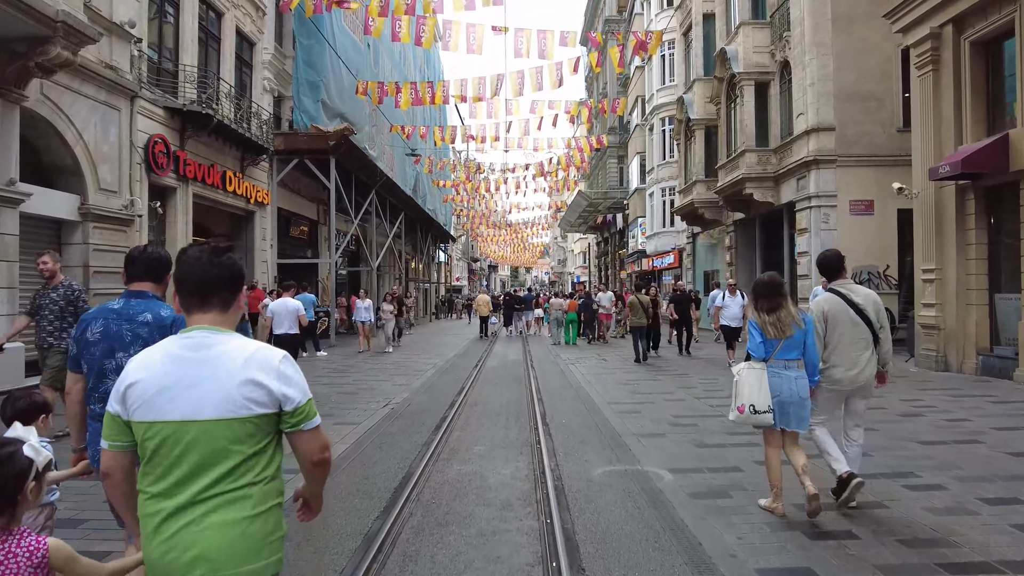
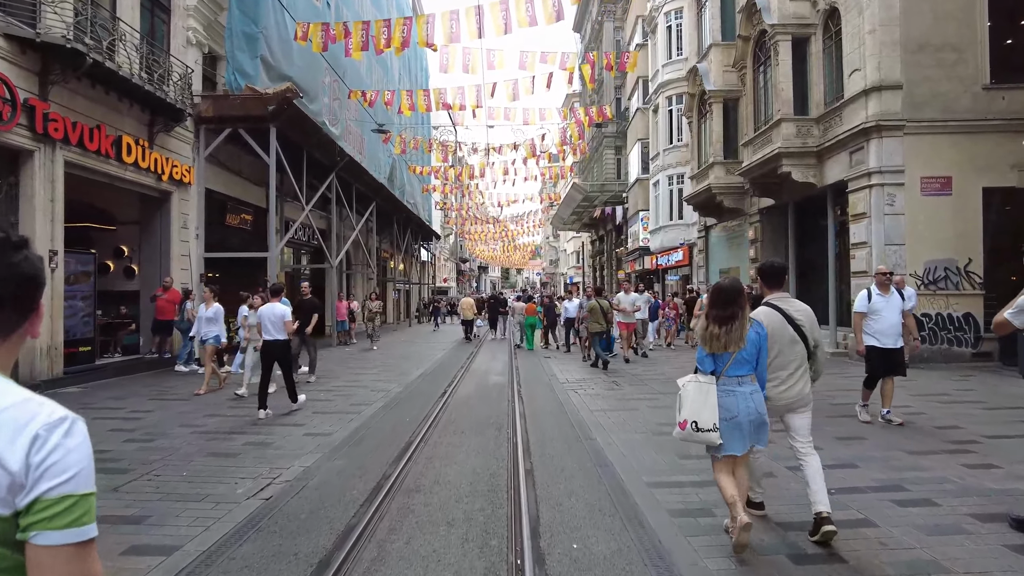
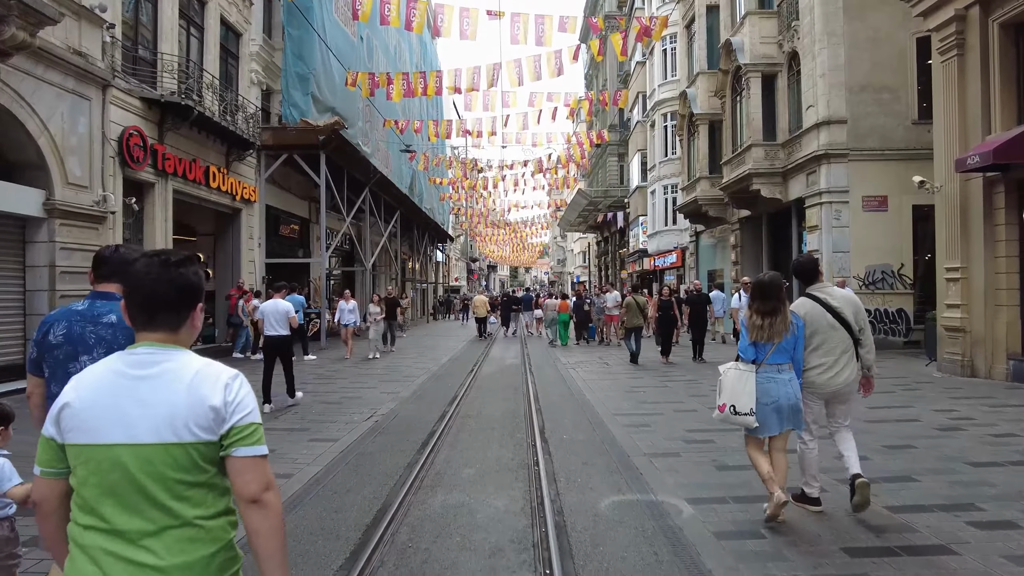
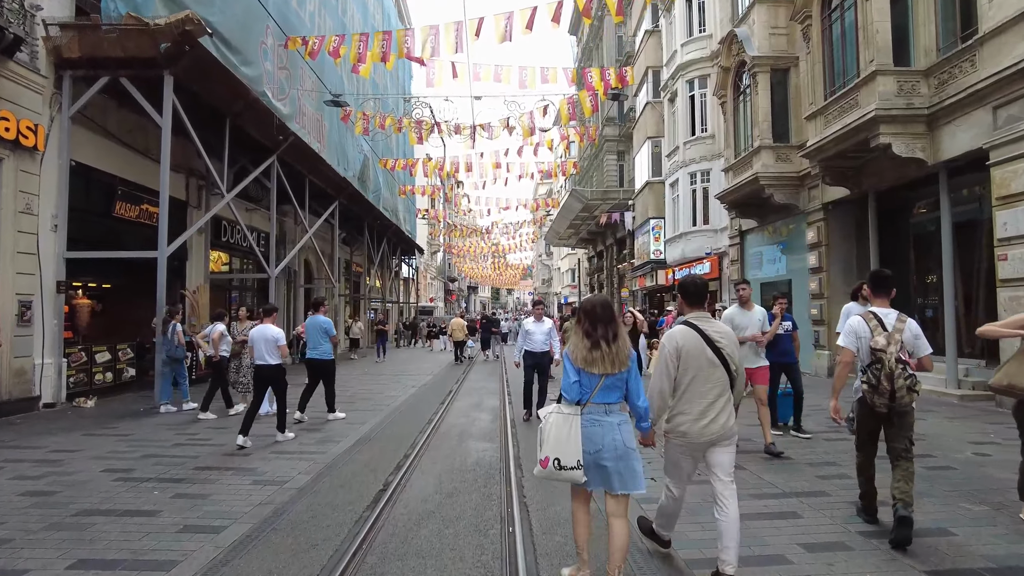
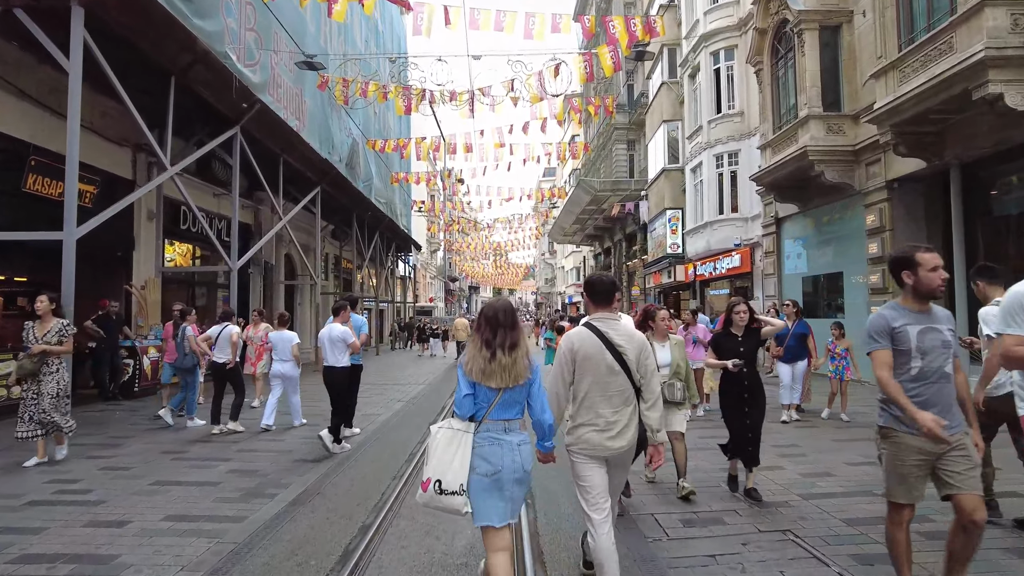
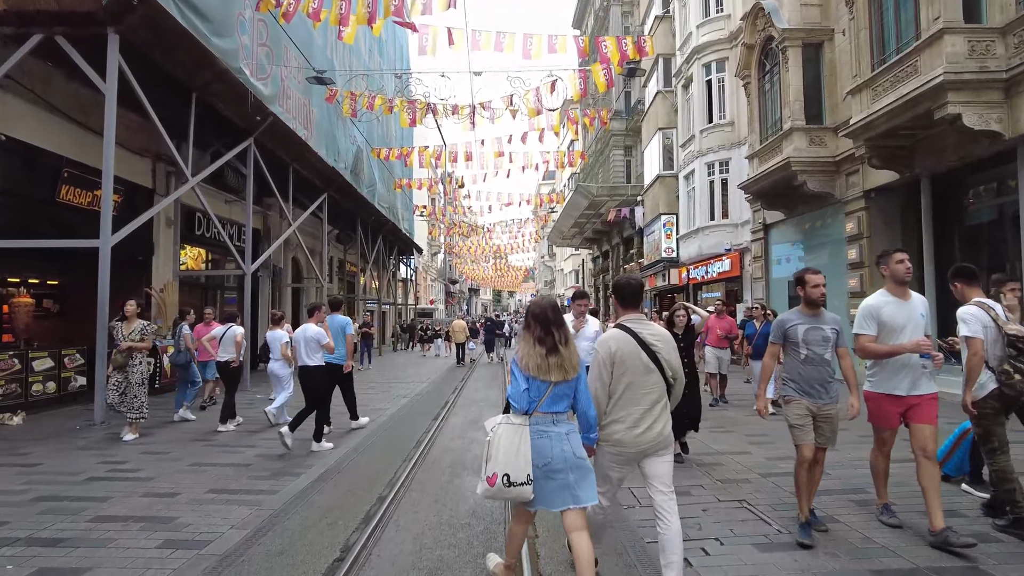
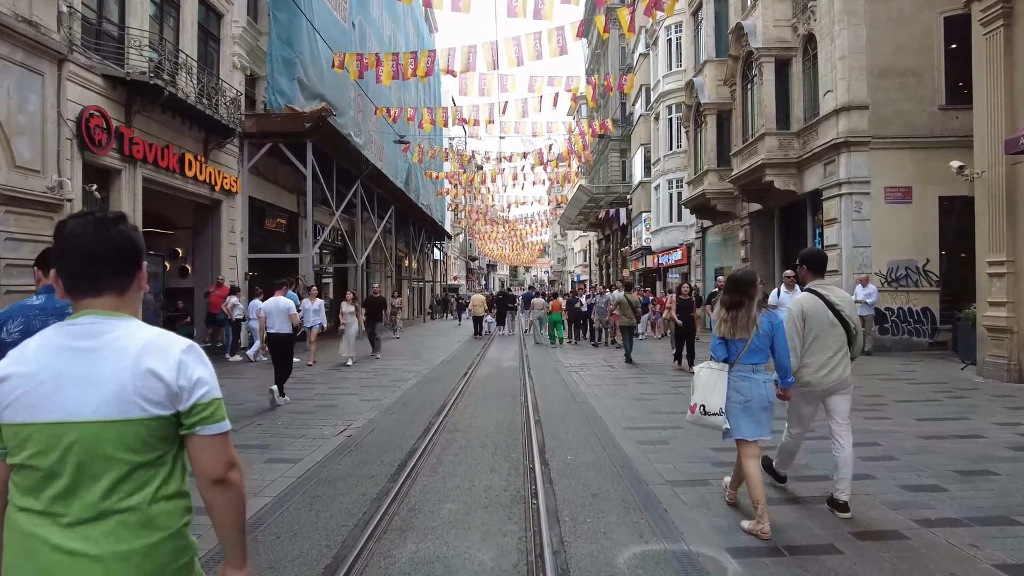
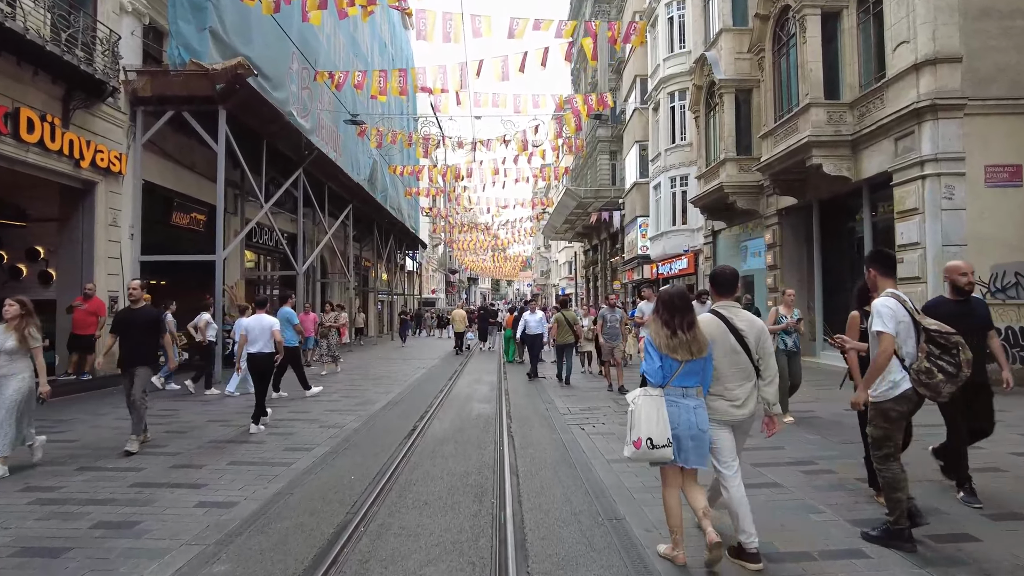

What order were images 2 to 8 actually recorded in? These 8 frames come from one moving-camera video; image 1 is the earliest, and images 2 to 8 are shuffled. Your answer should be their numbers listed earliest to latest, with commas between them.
3, 7, 2, 8, 4, 6, 5
